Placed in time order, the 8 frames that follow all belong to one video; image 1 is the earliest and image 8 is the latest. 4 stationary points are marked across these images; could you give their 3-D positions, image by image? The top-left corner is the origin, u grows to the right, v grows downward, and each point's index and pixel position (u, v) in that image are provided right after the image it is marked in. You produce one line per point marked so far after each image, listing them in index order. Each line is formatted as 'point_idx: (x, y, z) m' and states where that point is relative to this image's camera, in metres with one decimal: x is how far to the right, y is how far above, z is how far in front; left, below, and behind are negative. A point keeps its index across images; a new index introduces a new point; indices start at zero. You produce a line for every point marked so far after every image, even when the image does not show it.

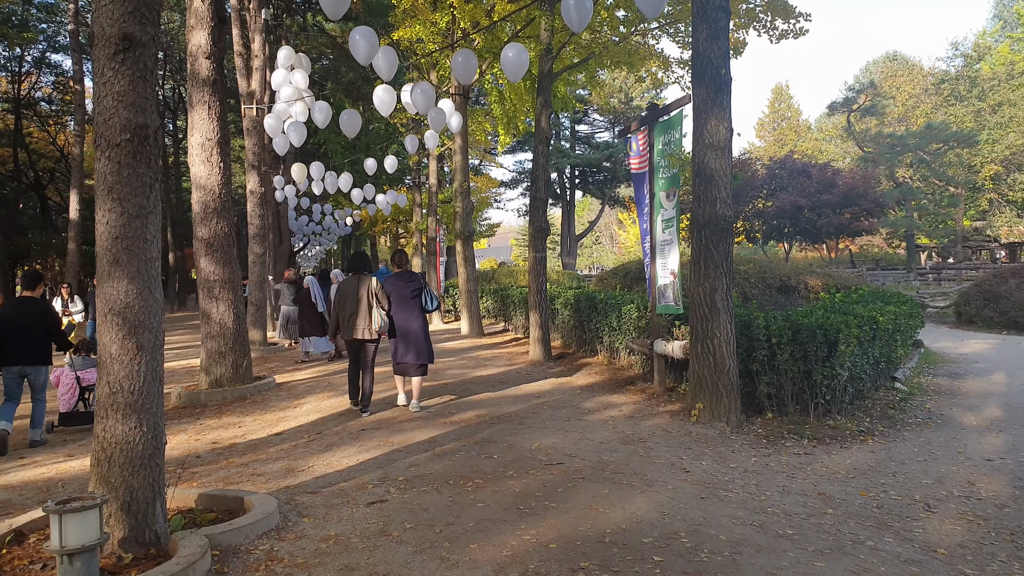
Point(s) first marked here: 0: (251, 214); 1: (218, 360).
0: (-4.9, +1.4, +13.7) m
1: (-3.4, -0.8, +8.6) m
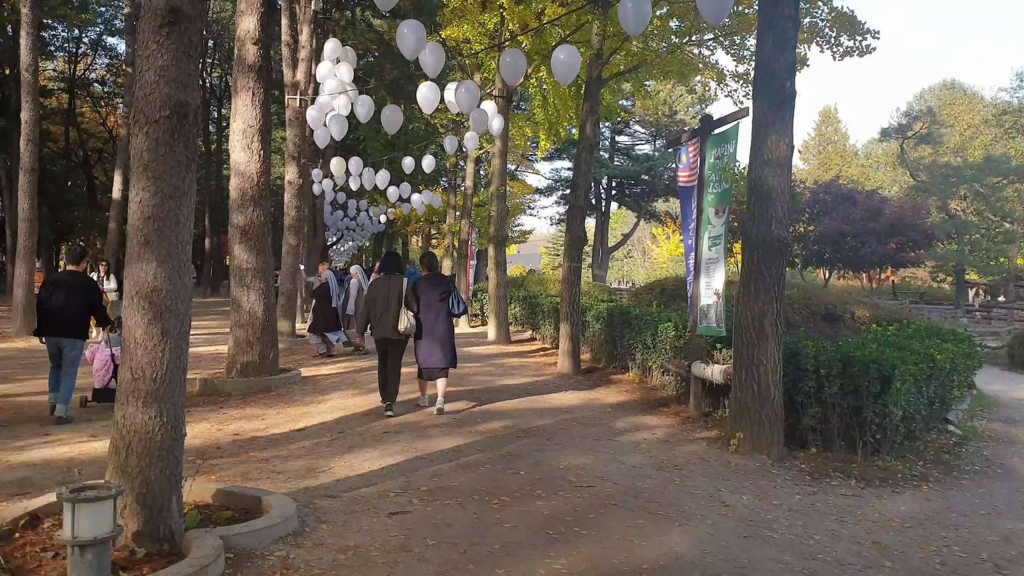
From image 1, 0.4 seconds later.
0: (-4.2, +1.5, +13.6) m
1: (-3.1, -0.7, +8.4) m
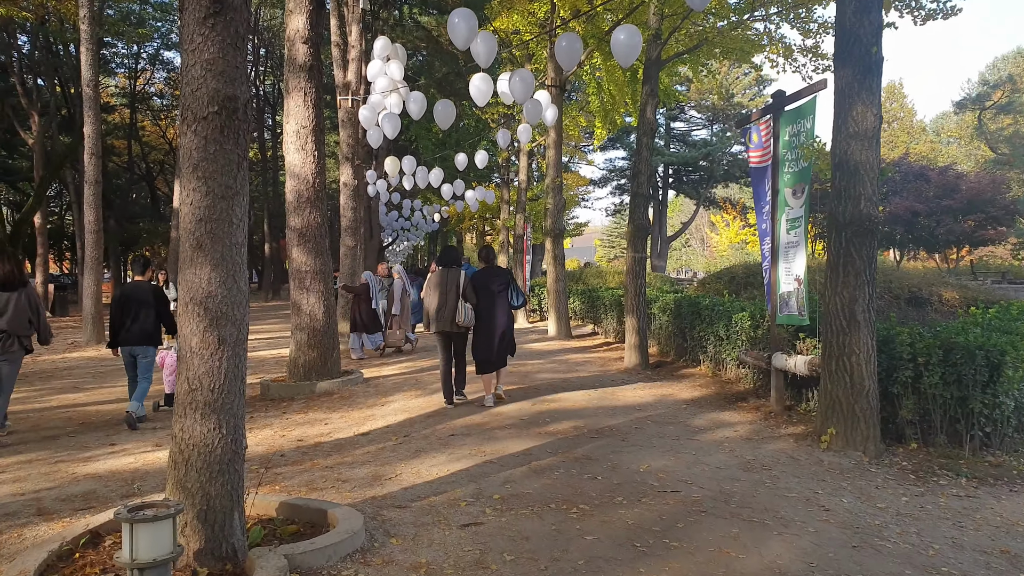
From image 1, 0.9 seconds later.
0: (-3.1, +1.5, +13.5) m
1: (-2.3, -0.7, +8.3) m
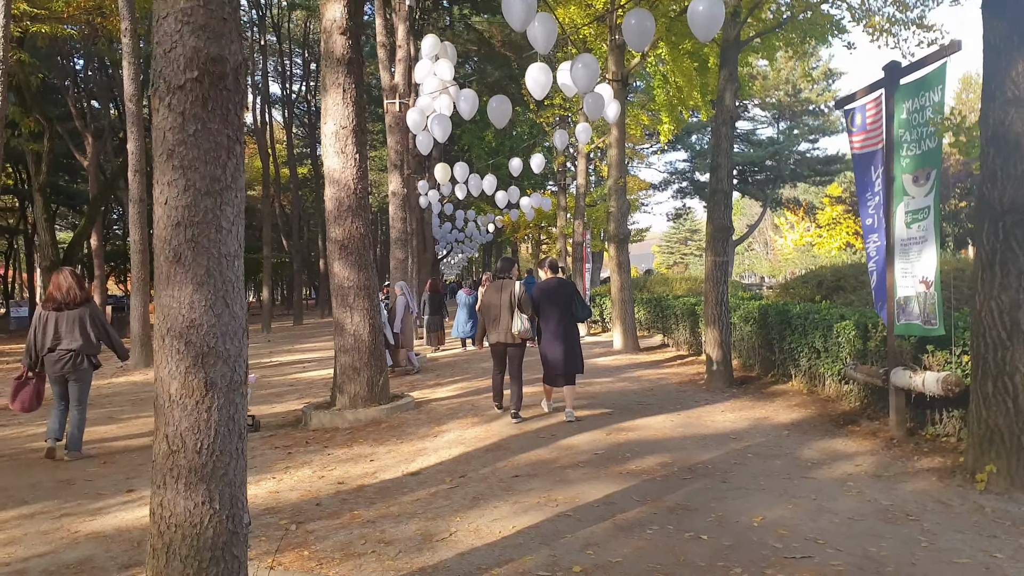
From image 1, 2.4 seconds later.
0: (-2.1, +1.2, +12.8) m
1: (-1.6, -0.9, +7.5) m
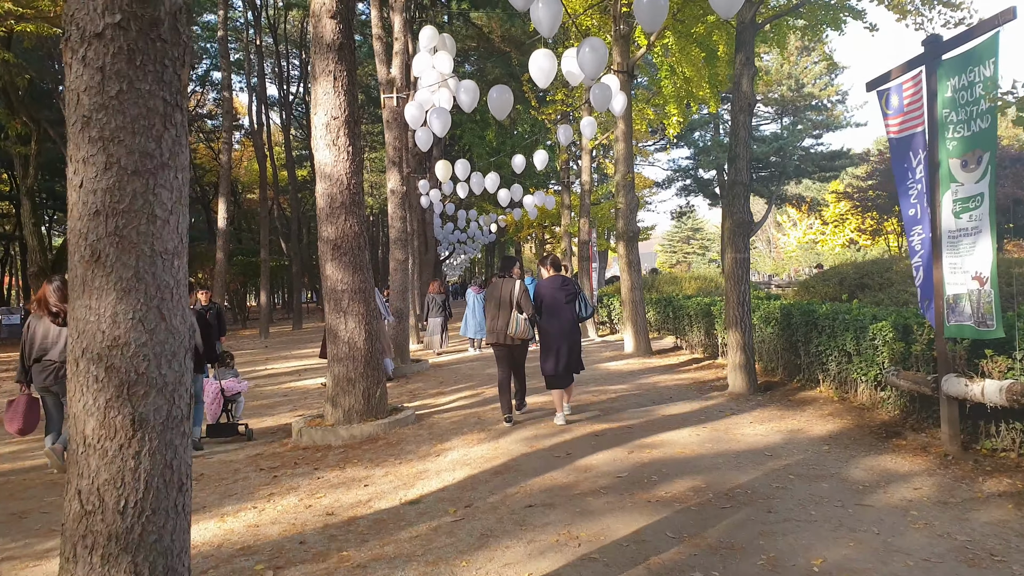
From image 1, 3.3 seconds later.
0: (-2.0, +1.2, +12.2) m
1: (-1.6, -0.9, +6.9) m
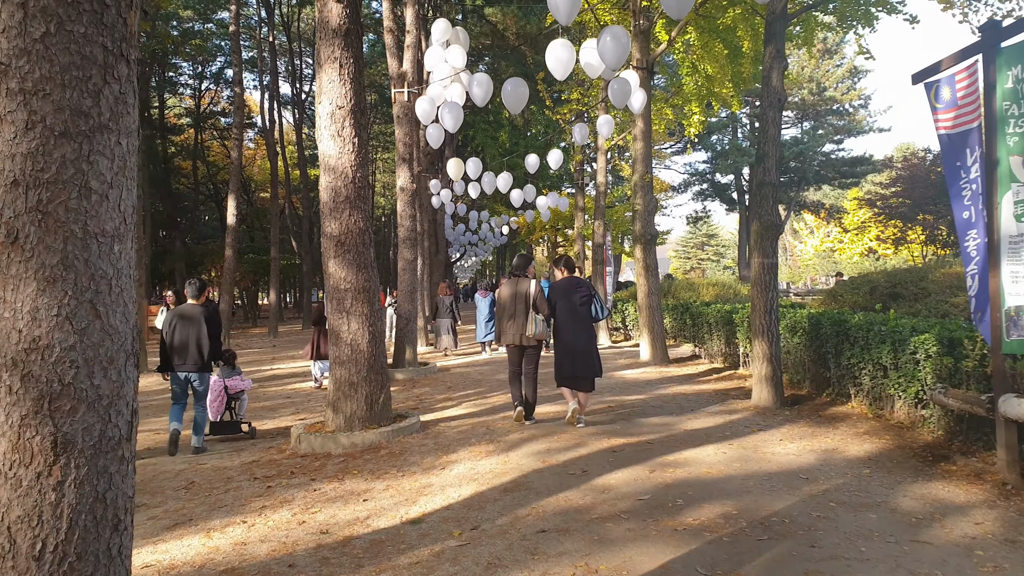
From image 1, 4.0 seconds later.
0: (-1.8, +1.2, +11.8) m
1: (-1.4, -0.9, +6.5) m
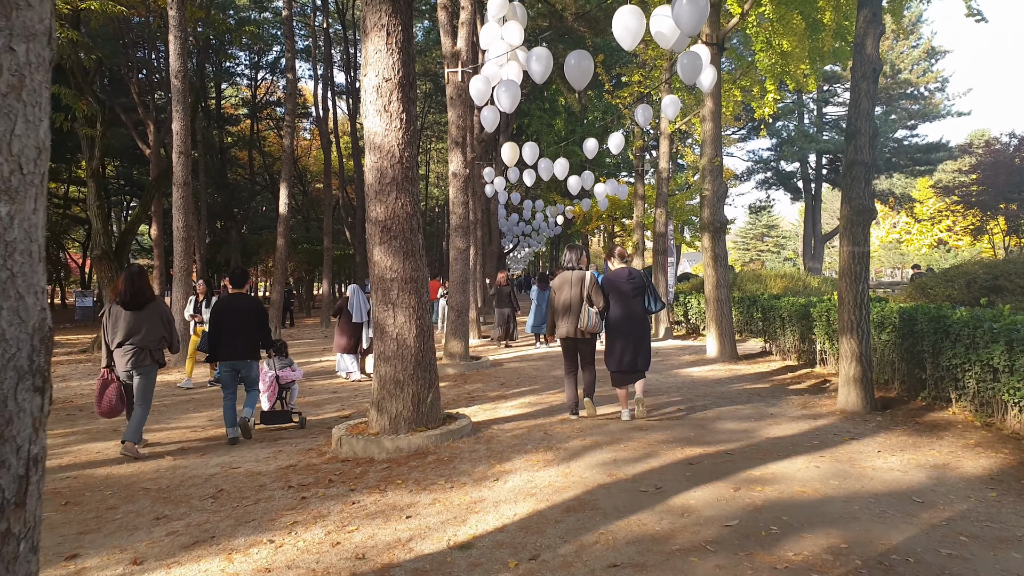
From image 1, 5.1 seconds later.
0: (-0.9, +1.3, +11.2) m
1: (-1.0, -0.8, +5.9) m
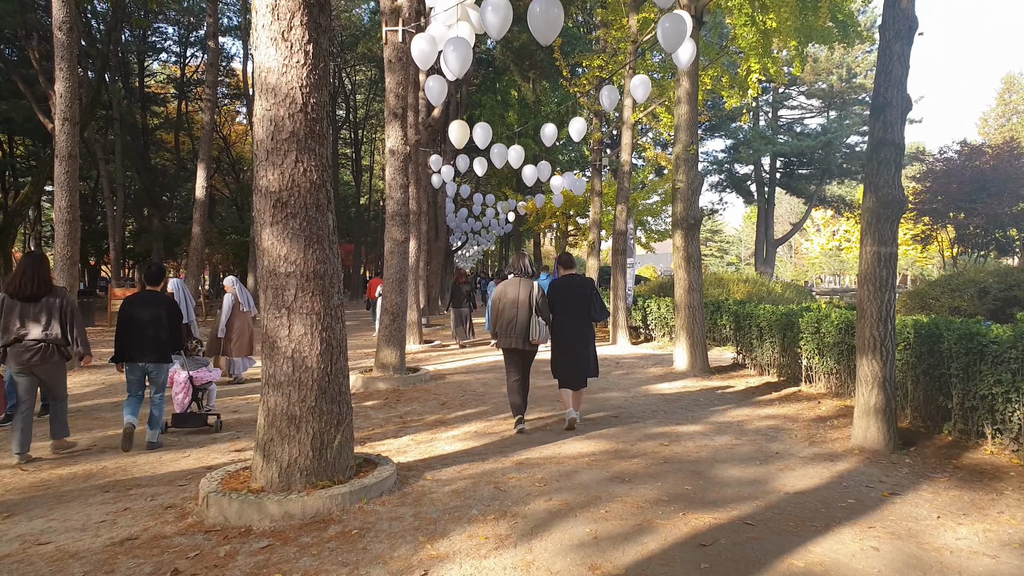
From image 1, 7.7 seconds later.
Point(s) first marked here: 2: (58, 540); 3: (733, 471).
0: (-1.6, +1.4, +9.5) m
1: (-1.3, -0.8, +4.3) m
2: (-2.4, -1.3, +3.9) m
3: (+1.6, -1.3, +5.2) m
